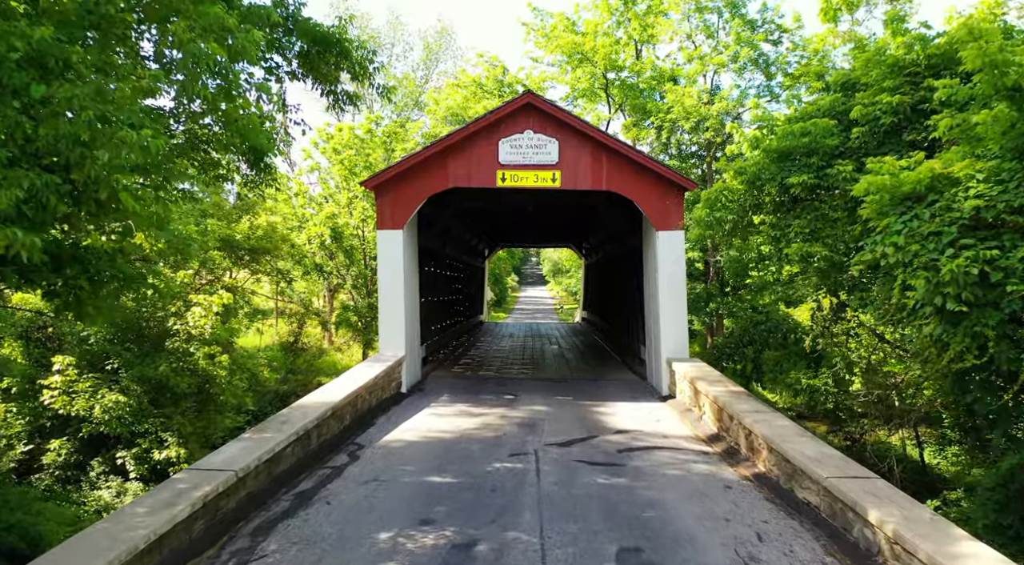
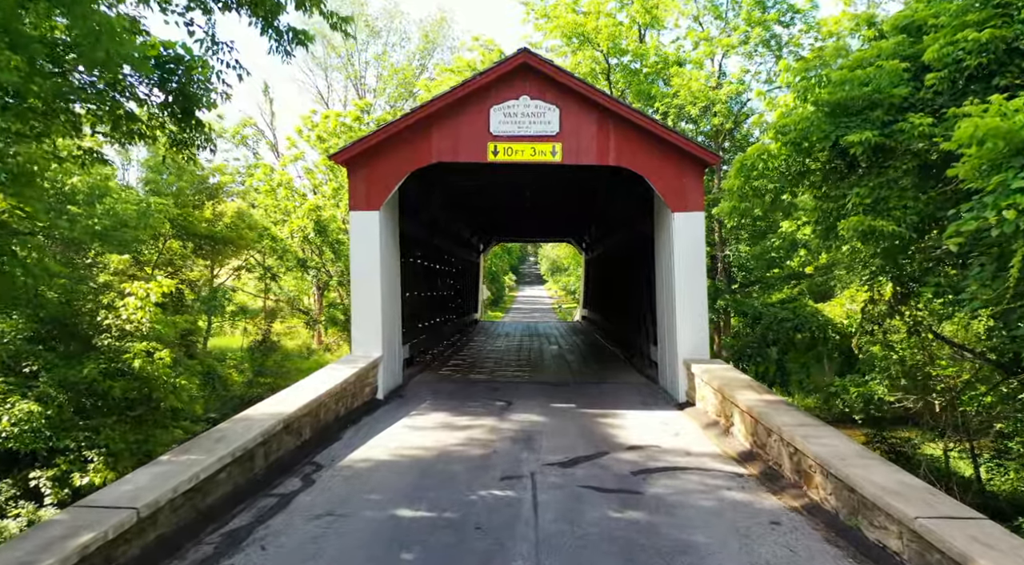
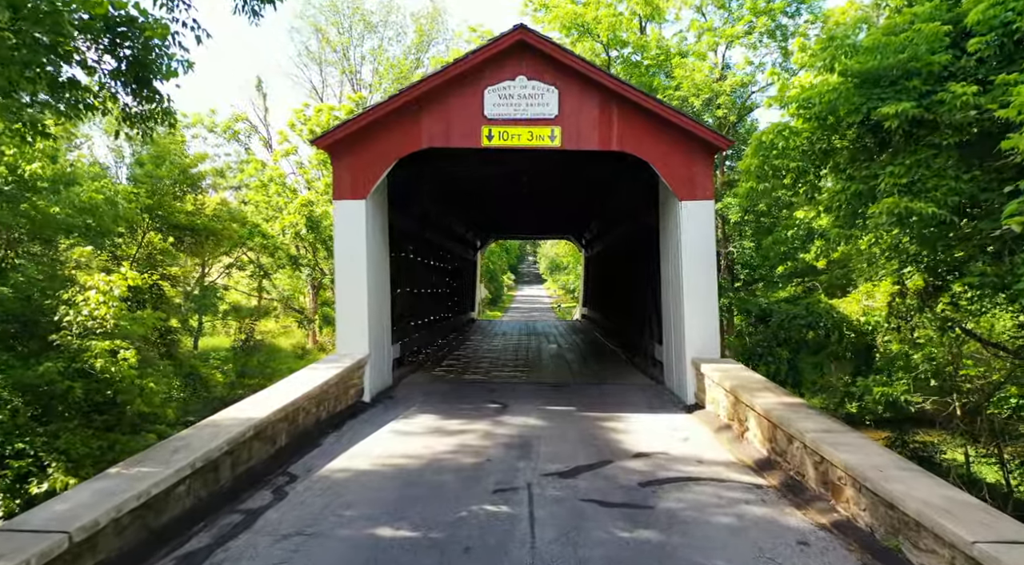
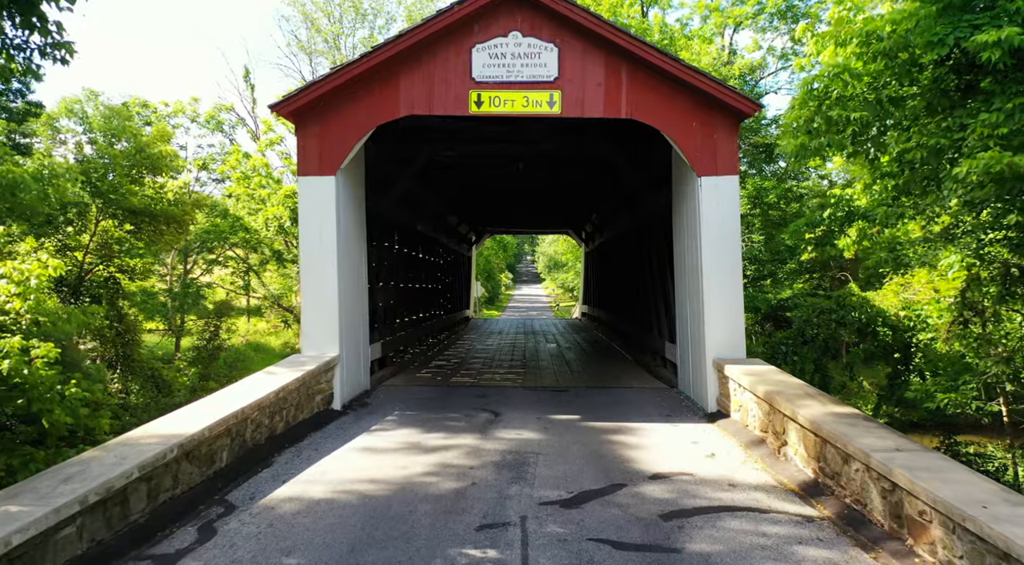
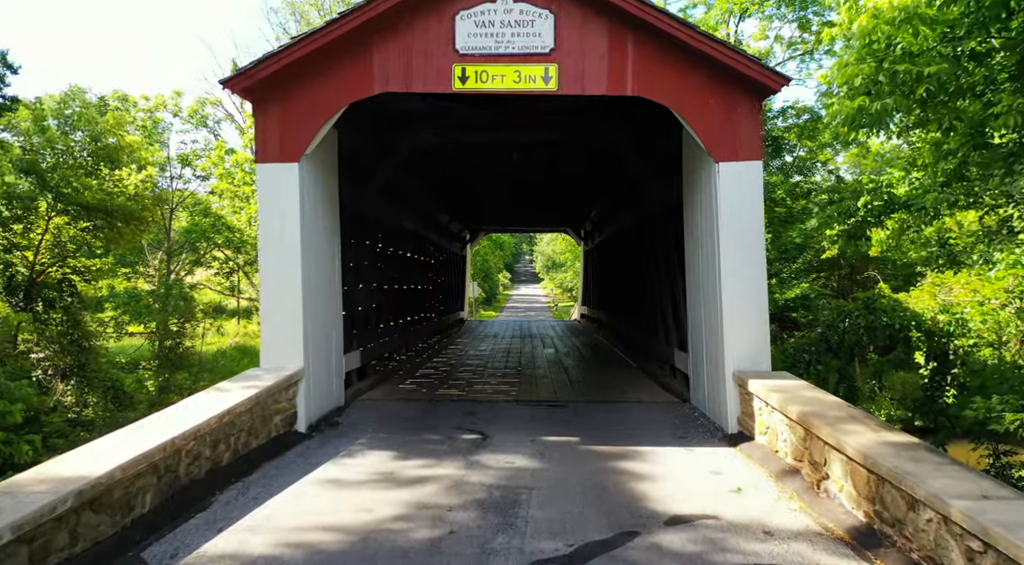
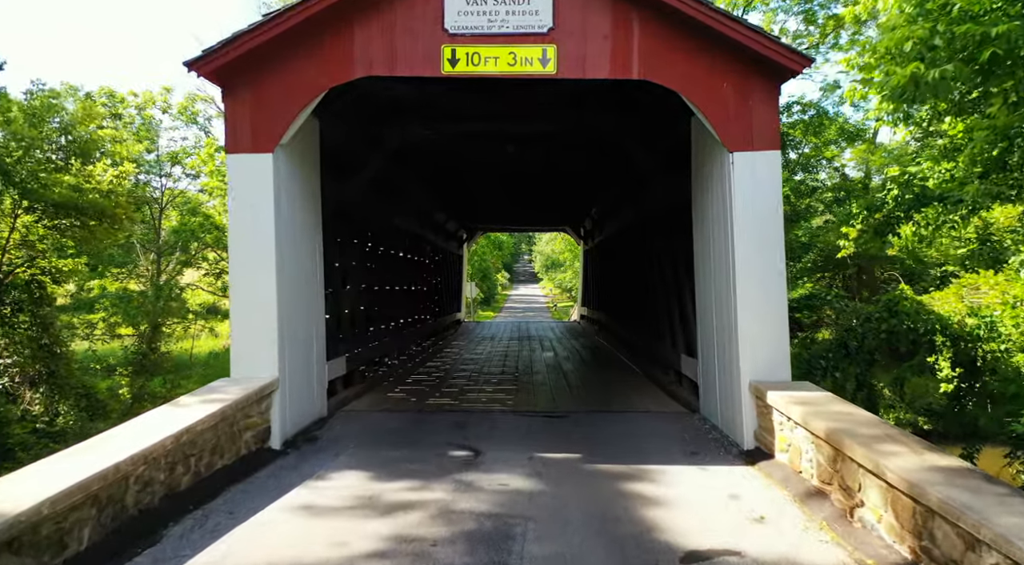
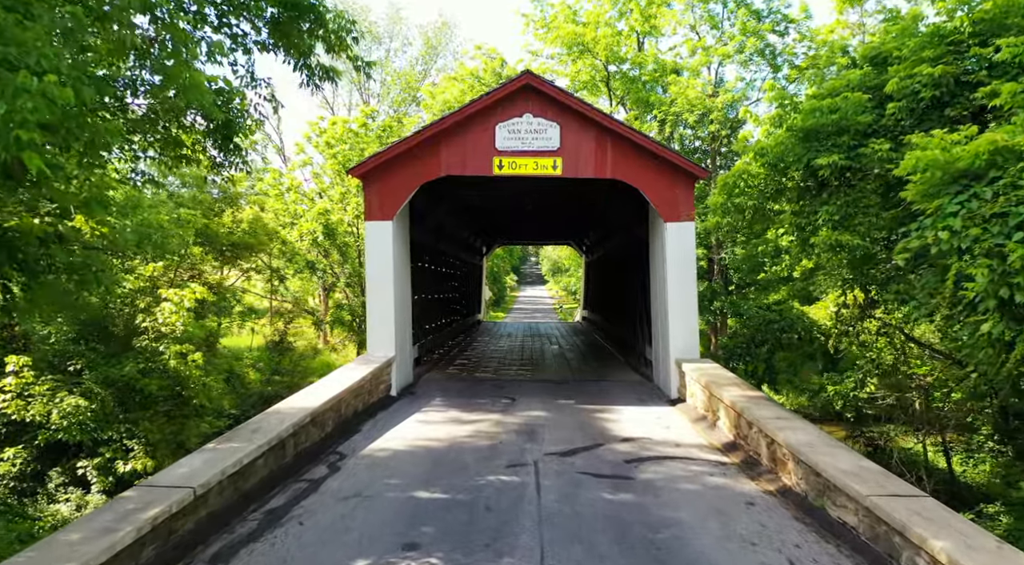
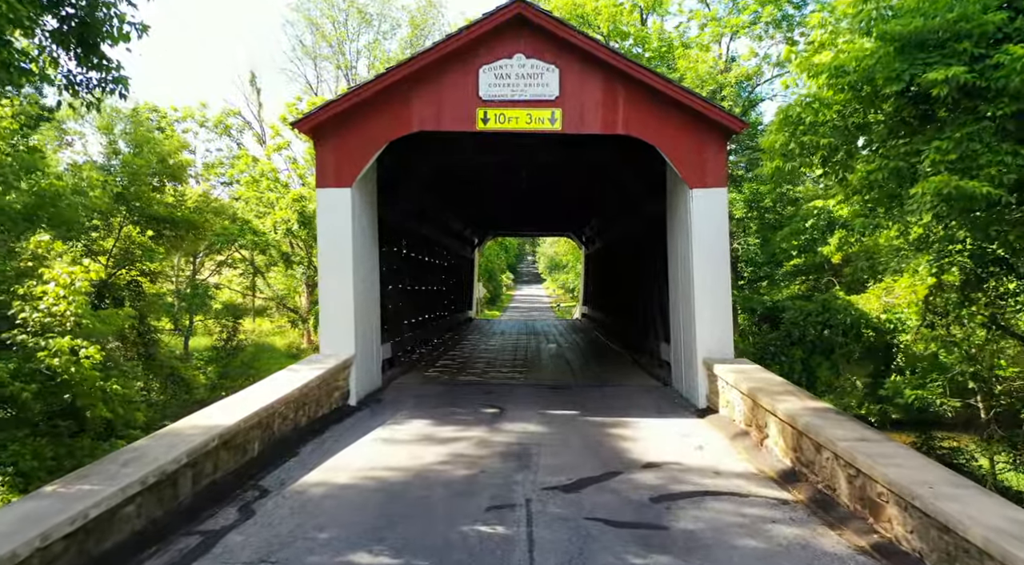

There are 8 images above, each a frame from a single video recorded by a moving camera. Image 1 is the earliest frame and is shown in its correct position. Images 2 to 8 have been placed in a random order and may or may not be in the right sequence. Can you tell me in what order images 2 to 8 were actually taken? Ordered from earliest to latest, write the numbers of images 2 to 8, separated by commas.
7, 2, 3, 8, 4, 5, 6
